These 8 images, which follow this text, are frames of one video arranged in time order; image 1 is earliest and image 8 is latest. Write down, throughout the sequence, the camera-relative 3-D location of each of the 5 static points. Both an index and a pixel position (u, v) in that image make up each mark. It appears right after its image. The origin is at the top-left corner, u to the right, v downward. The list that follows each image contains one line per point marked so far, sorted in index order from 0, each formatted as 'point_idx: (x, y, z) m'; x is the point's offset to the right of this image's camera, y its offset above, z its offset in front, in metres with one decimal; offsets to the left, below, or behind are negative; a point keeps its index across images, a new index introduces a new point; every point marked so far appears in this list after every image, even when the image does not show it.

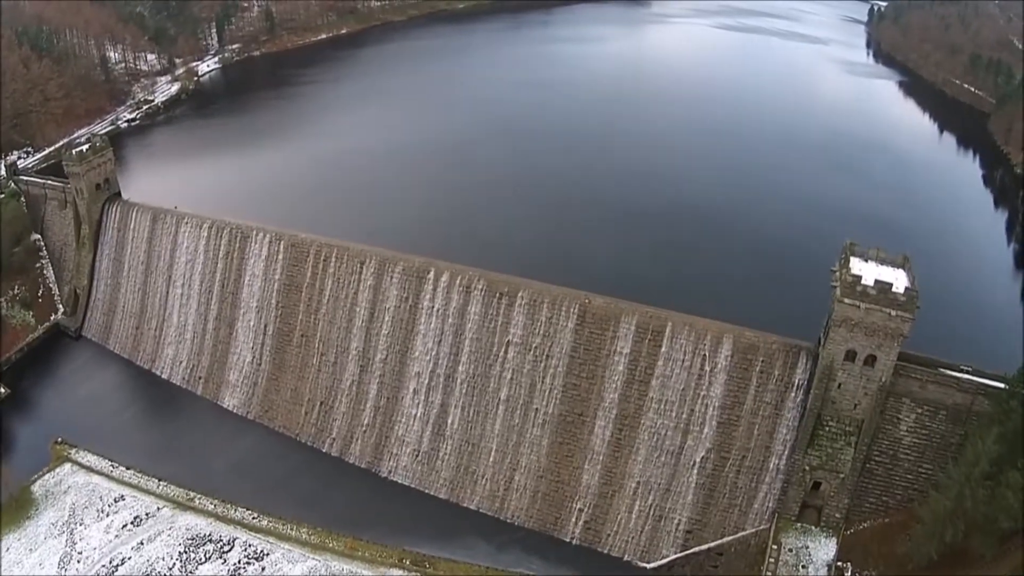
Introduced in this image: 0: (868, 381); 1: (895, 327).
0: (+9.1, -2.3, +19.5) m
1: (+9.4, -1.0, +18.8) m
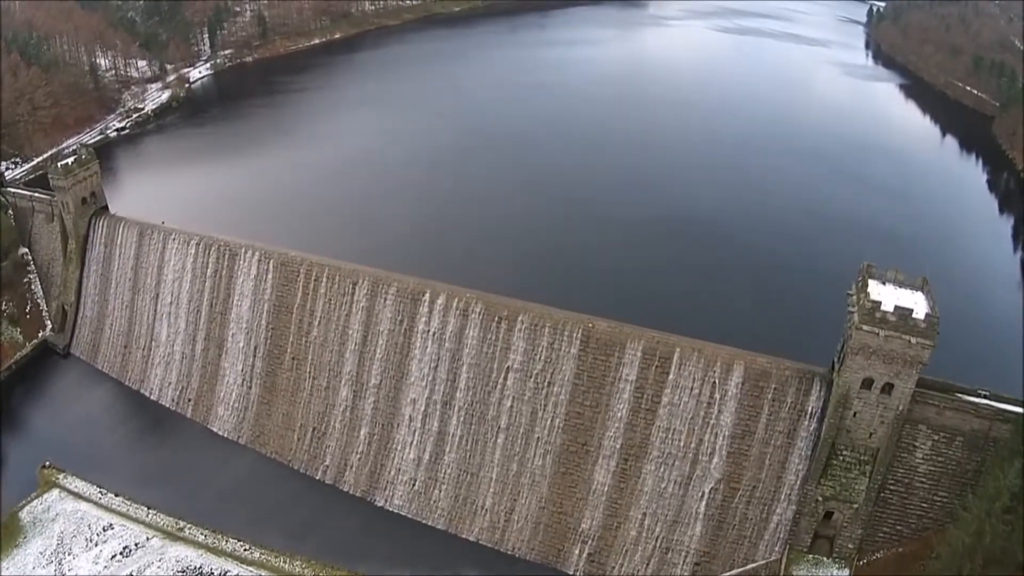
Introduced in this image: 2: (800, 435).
0: (+9.1, -2.9, +18.7) m
1: (+9.4, -1.6, +18.0) m
2: (+7.6, -3.9, +19.9) m
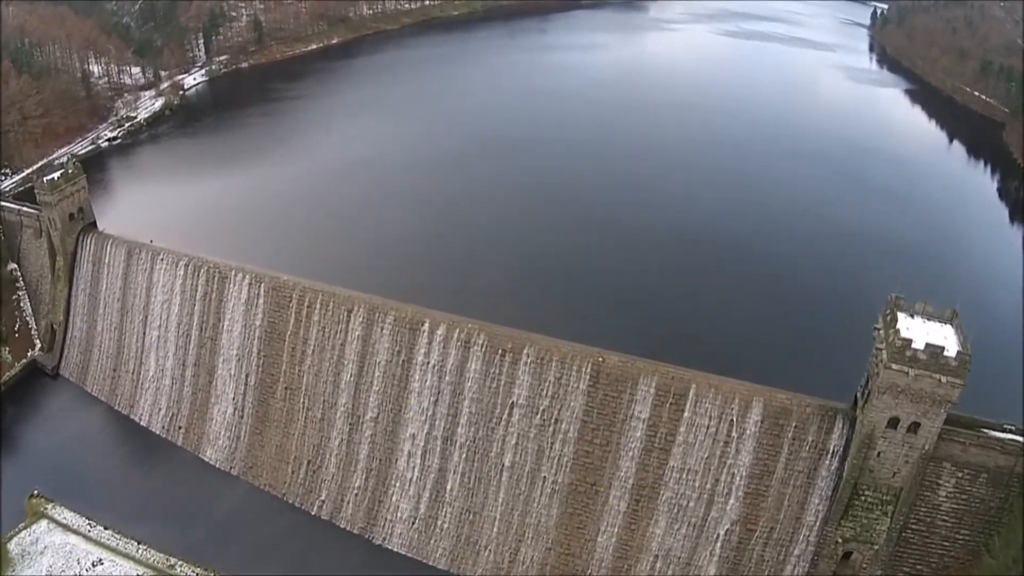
0: (+9.2, -3.7, +17.6) m
1: (+9.6, -2.3, +16.9) m
2: (+7.7, -4.7, +18.8) m
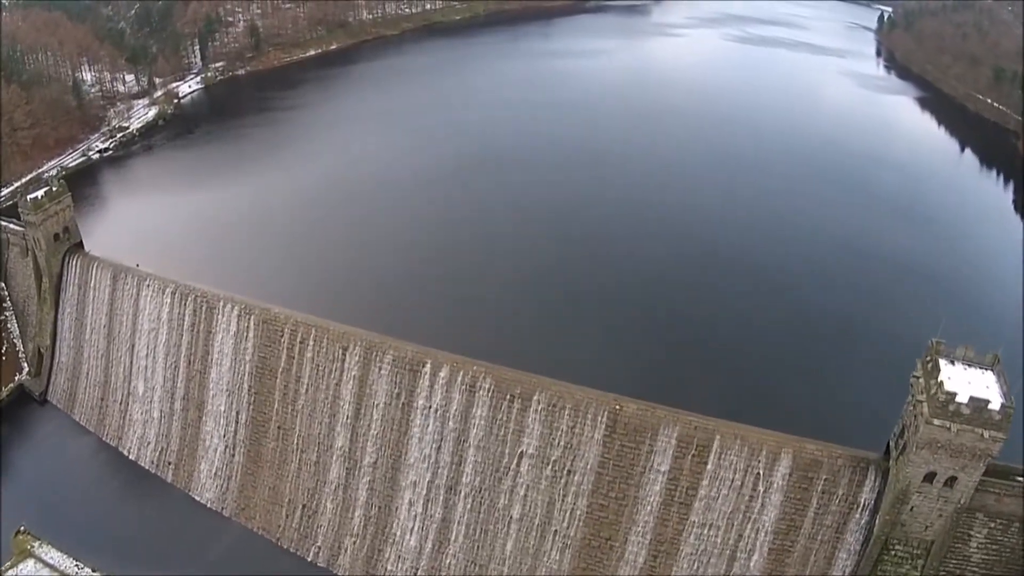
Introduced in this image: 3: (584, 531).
0: (+9.5, -4.7, +16.3) m
1: (+9.8, -3.3, +15.6) m
2: (+7.9, -5.6, +17.5) m
3: (+1.7, -5.9, +18.3) m
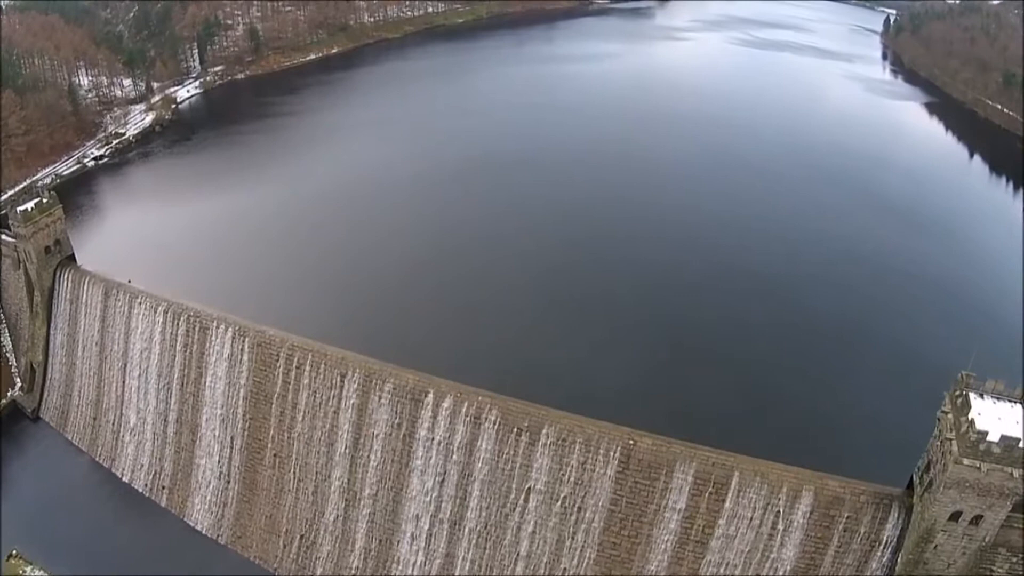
0: (+9.6, -5.3, +15.4) m
1: (+9.9, -4.0, +14.7) m
2: (+8.1, -6.3, +16.6) m
3: (+1.9, -6.5, +17.4) m
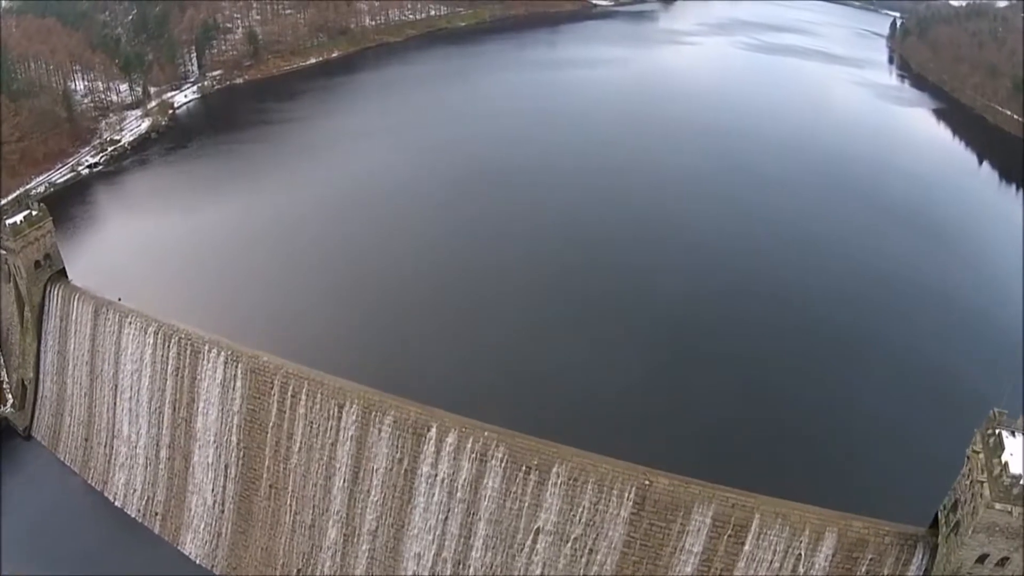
0: (+9.8, -6.0, +14.5) m
1: (+10.1, -4.6, +13.8) m
2: (+8.2, -7.0, +15.7) m
3: (+2.0, -7.2, +16.5) m
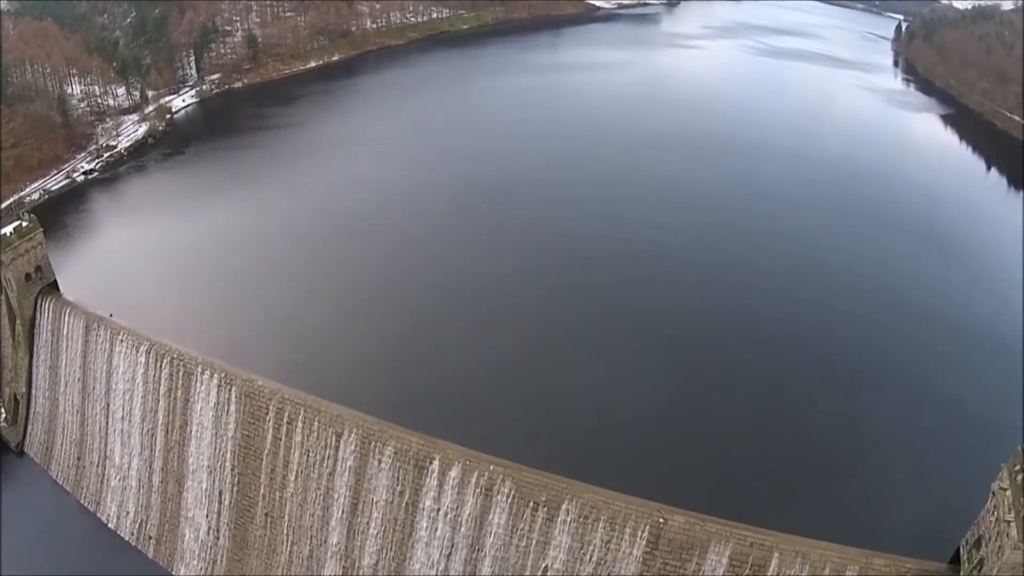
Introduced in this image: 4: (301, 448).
0: (+9.9, -6.6, +13.7) m
1: (+10.2, -5.2, +13.0) m
2: (+8.4, -7.5, +14.9) m
3: (+2.2, -7.7, +15.7) m
4: (-5.0, -3.9, +18.1) m
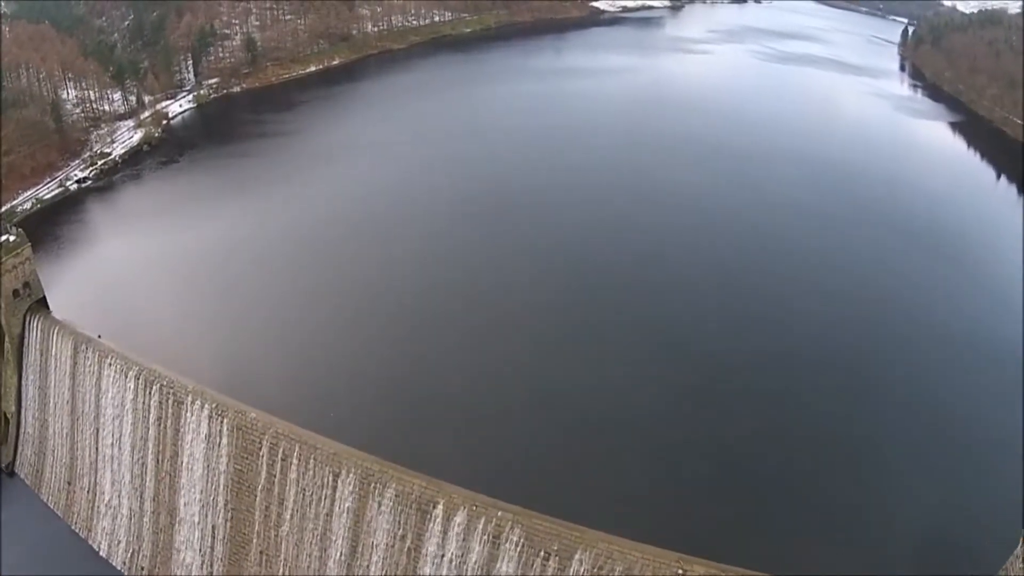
0: (+10.1, -7.3, +12.7) m
1: (+10.4, -5.9, +12.1) m
2: (+8.5, -8.2, +13.9) m
3: (+2.3, -8.4, +14.7) m
4: (-4.9, -4.5, +17.1) m
